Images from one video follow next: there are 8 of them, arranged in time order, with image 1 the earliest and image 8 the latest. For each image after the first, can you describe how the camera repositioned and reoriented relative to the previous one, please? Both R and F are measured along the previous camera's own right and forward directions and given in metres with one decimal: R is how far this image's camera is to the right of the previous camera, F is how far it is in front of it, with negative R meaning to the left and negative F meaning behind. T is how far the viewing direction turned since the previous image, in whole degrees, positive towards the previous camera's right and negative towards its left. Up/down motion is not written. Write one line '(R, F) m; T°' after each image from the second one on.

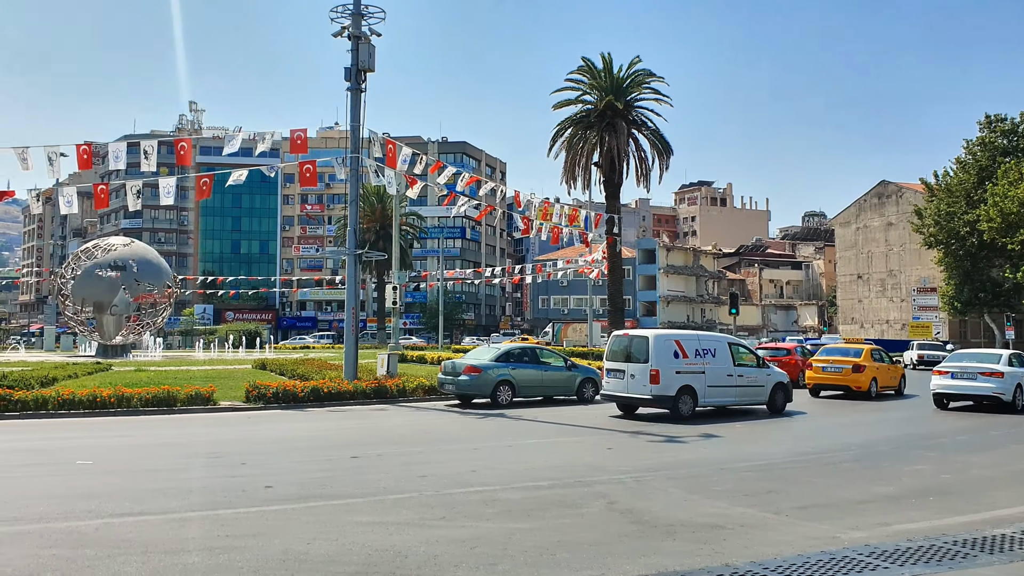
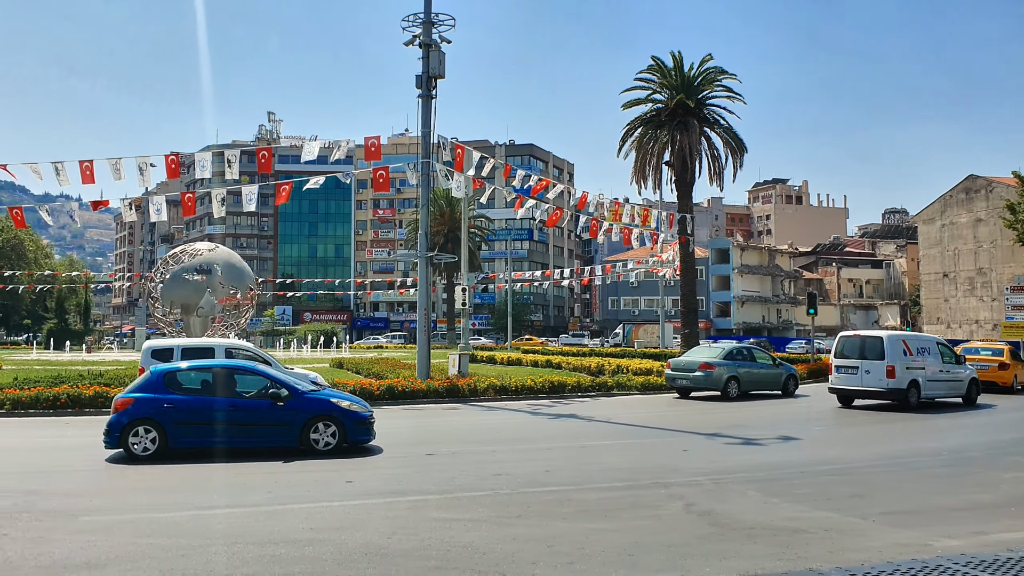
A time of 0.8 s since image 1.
(-0.1, 0.0) m; -5°
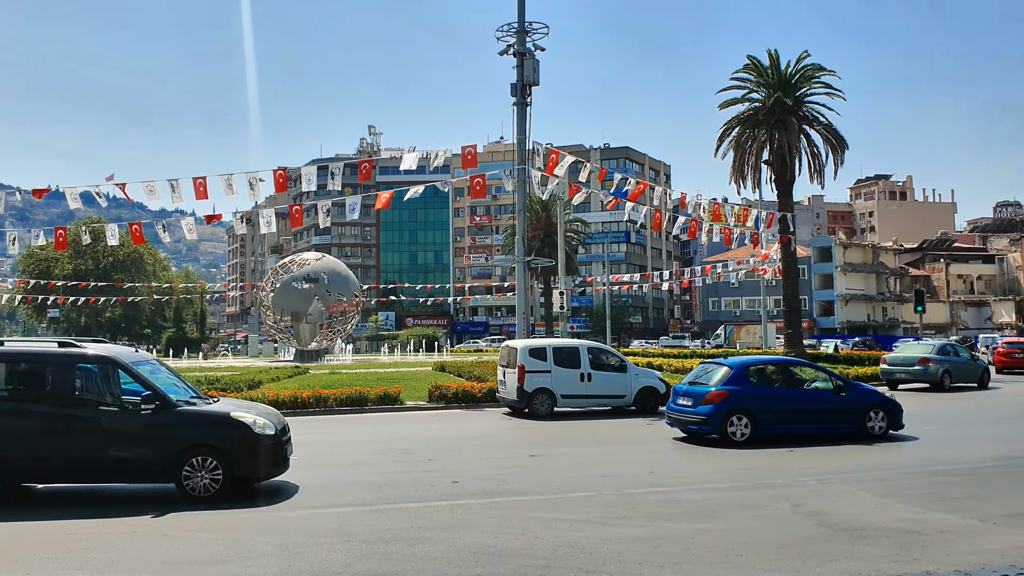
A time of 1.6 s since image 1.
(-0.5, -0.2) m; -4°
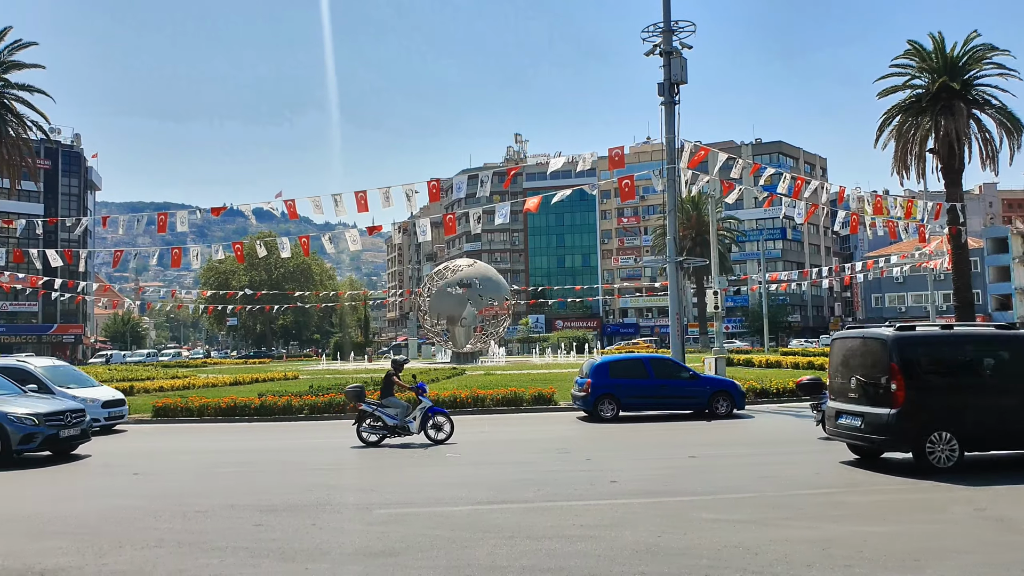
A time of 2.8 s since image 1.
(-0.6, -0.2) m; -8°
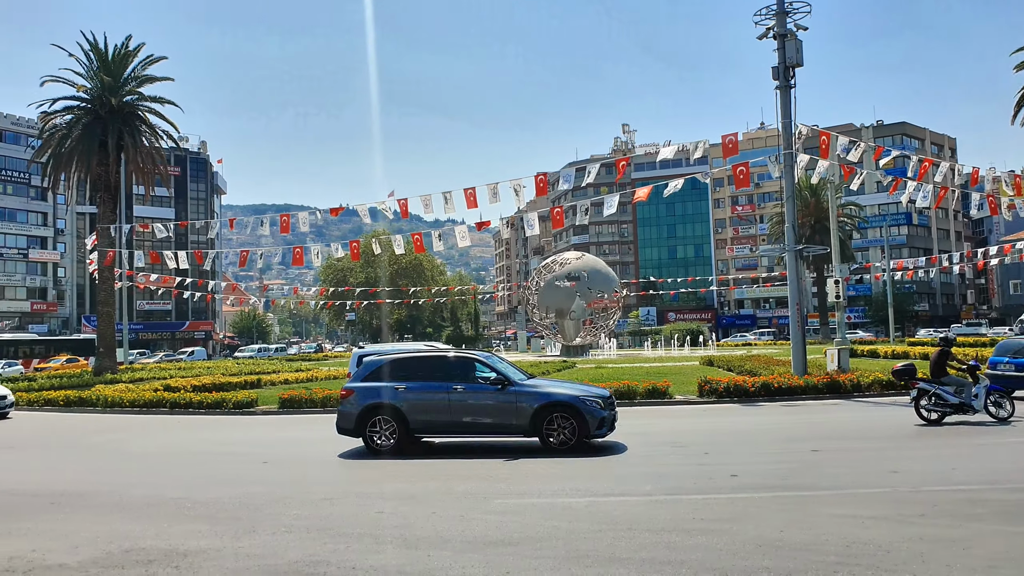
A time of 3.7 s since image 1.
(-0.4, 0.0) m; -6°
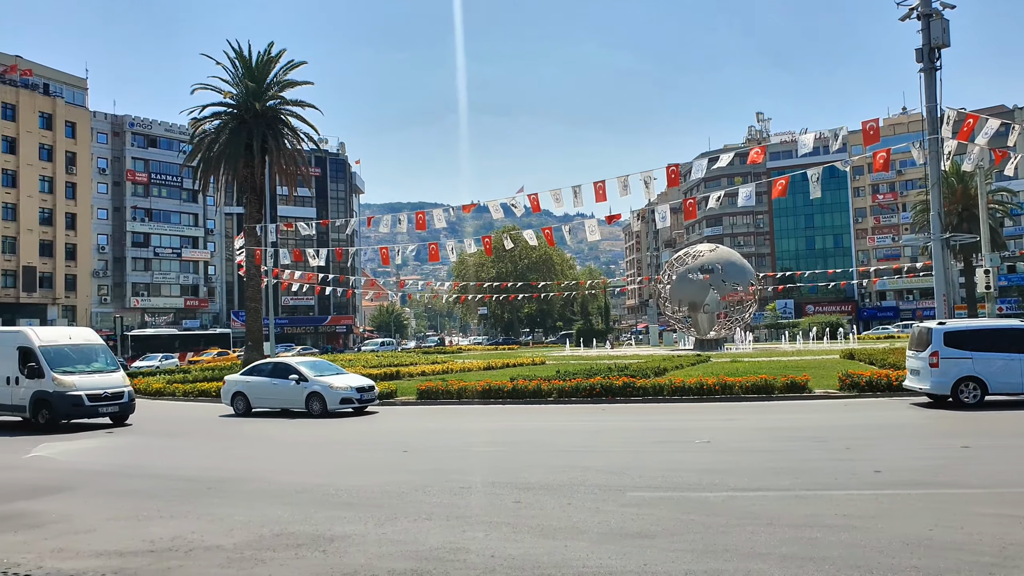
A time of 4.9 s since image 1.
(-0.8, -0.1) m; -5°
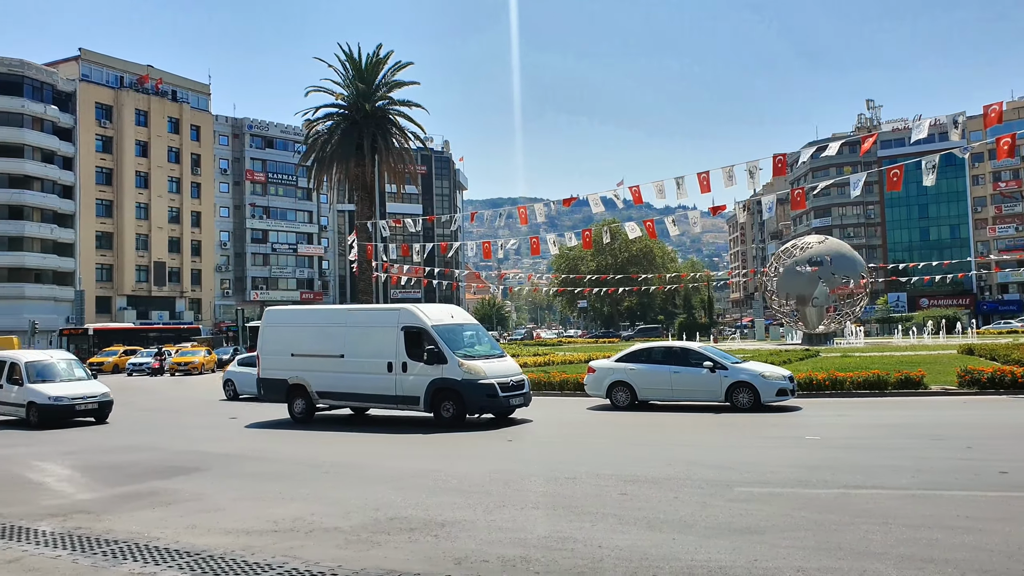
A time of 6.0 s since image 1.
(-0.4, -0.2) m; -6°
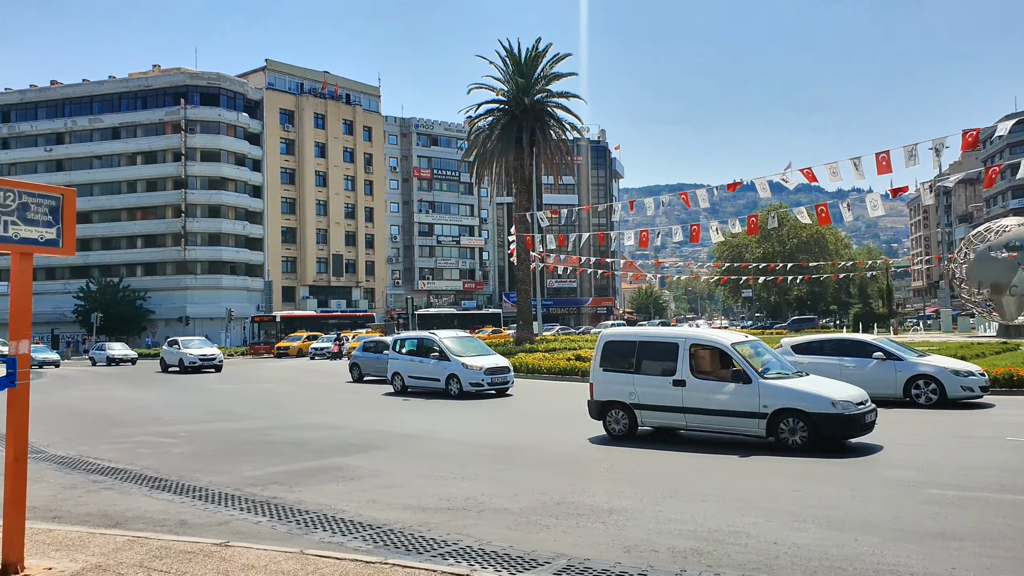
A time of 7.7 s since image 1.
(-0.4, -0.1) m; -10°
